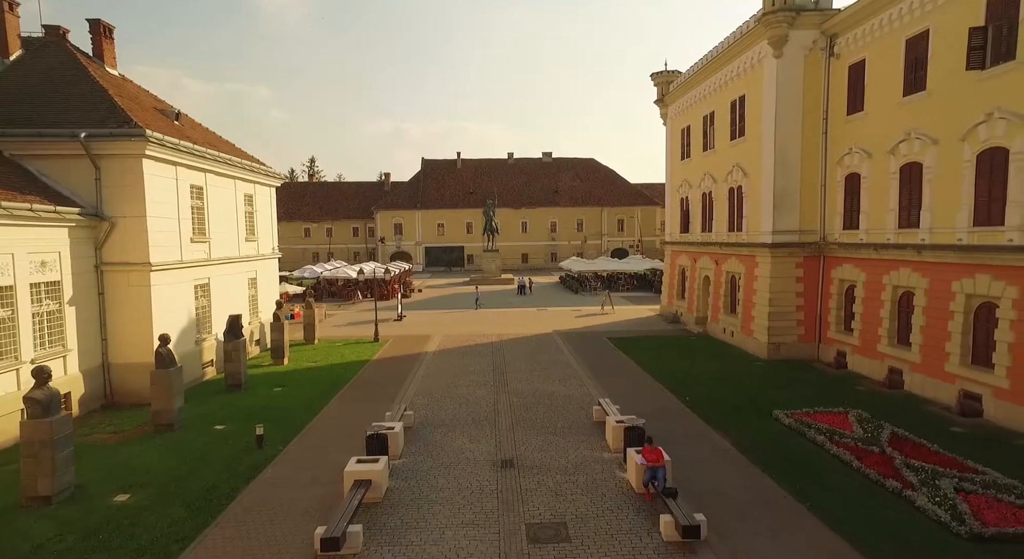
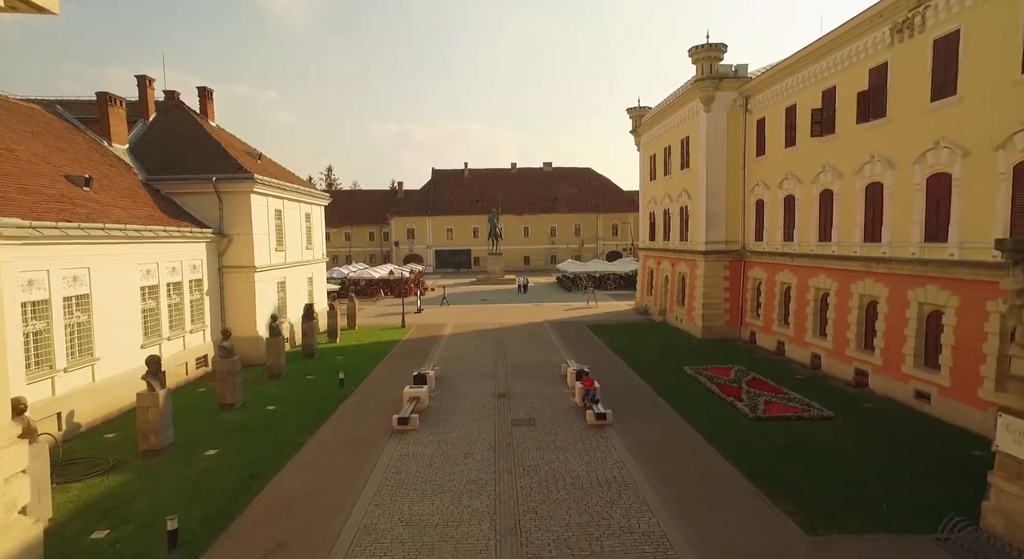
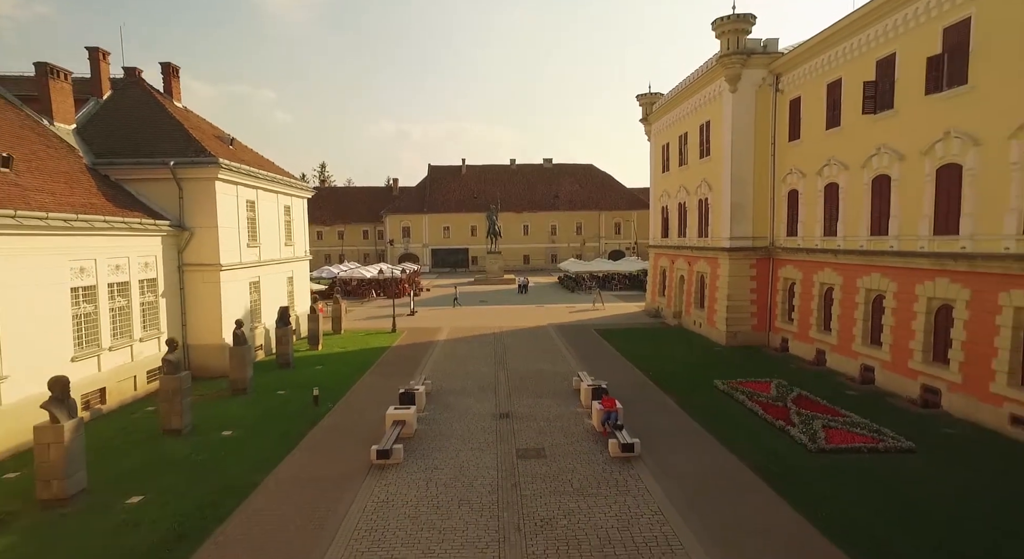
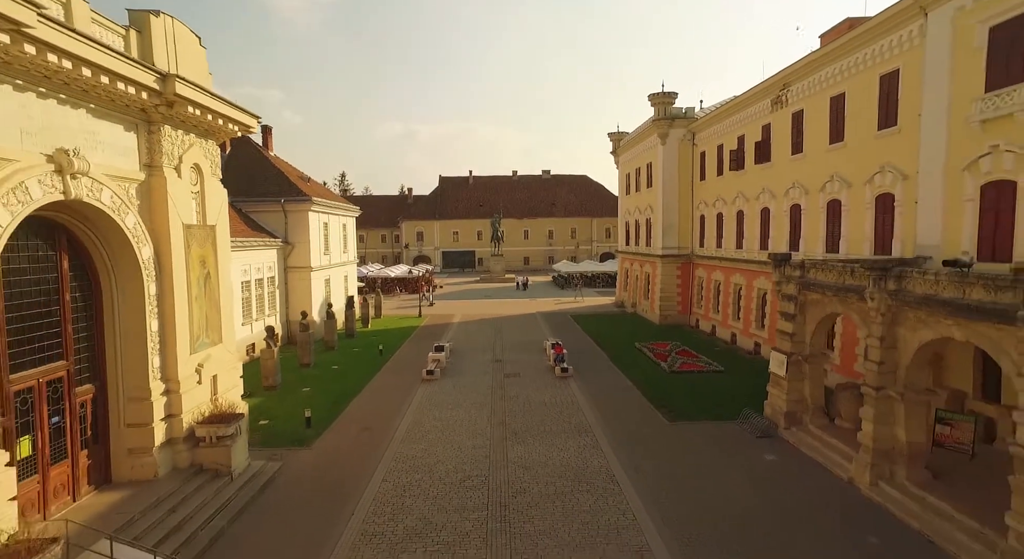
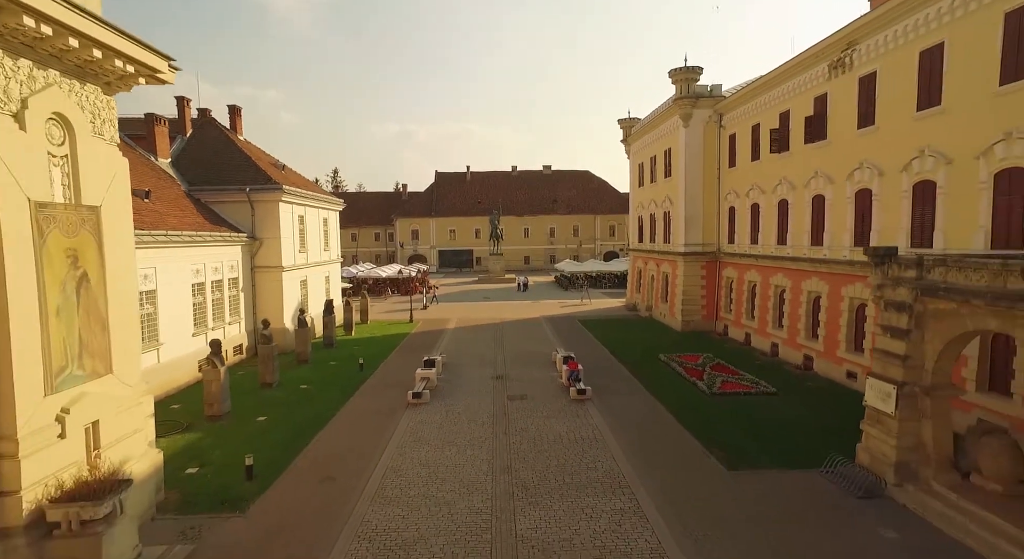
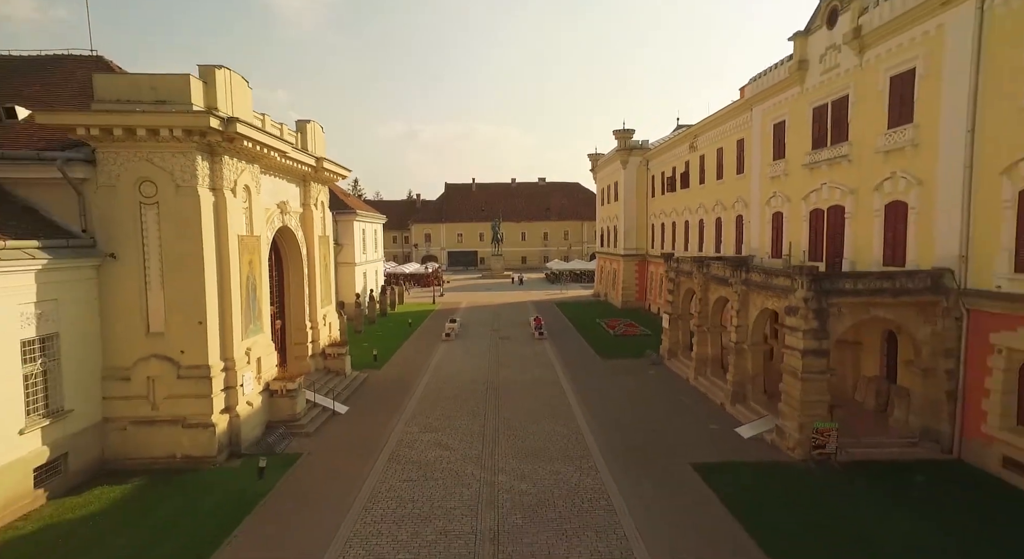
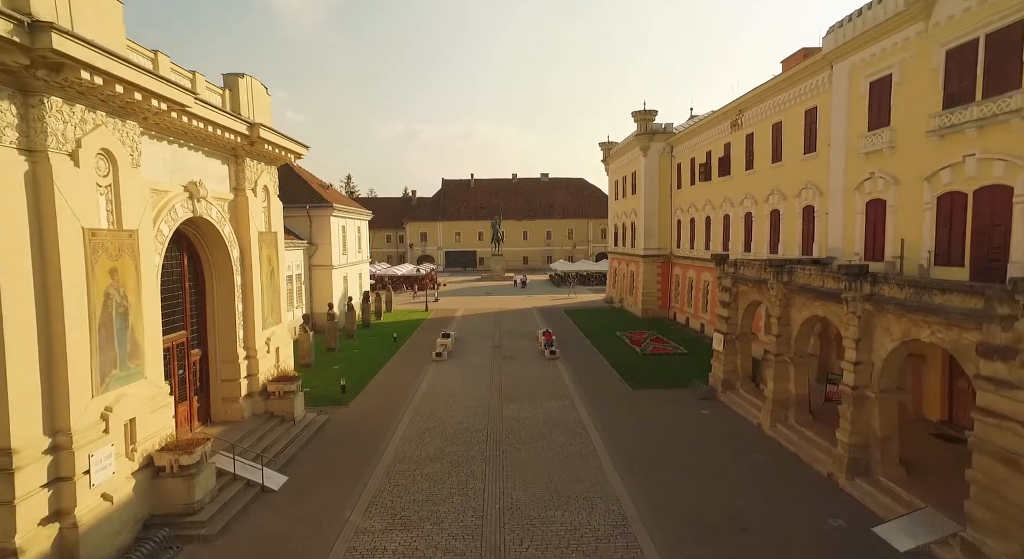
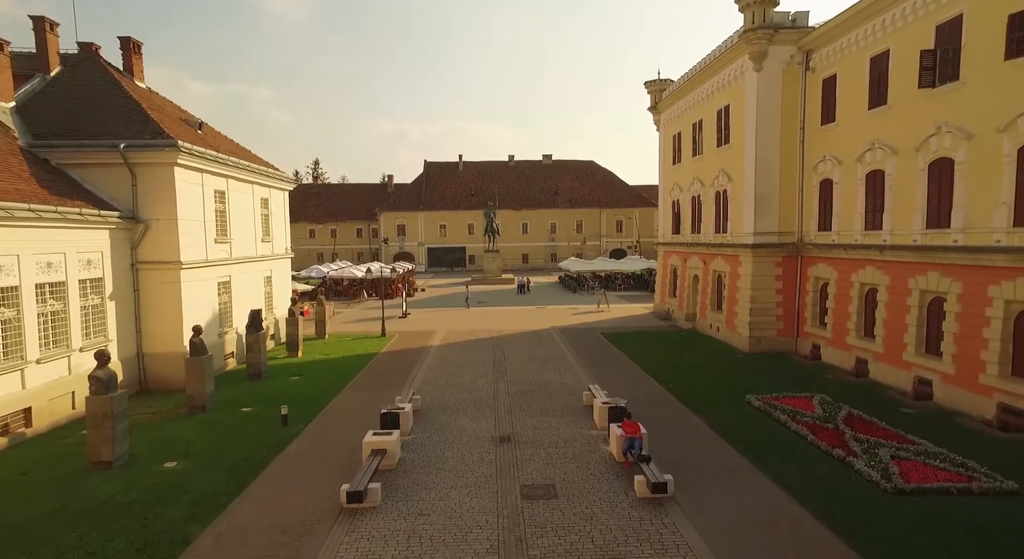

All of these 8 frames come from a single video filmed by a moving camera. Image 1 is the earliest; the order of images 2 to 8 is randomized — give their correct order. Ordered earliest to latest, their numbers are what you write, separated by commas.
8, 3, 2, 5, 4, 7, 6
